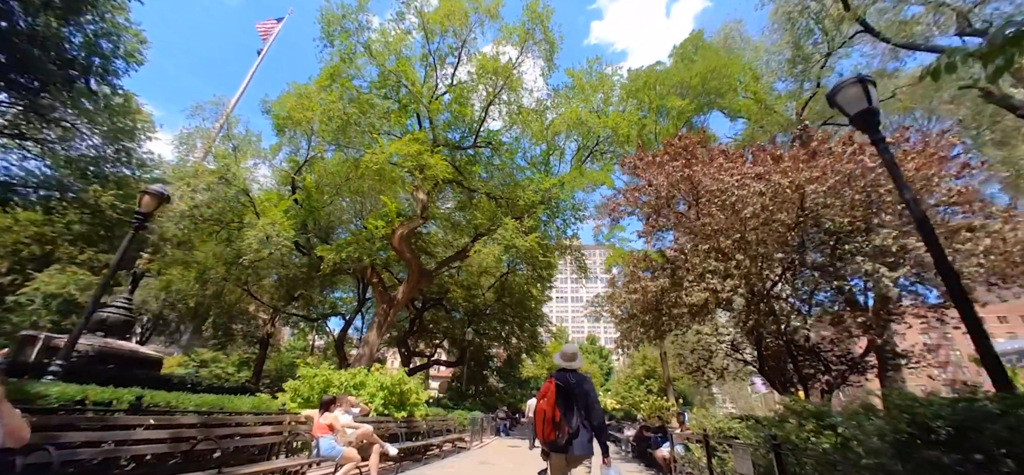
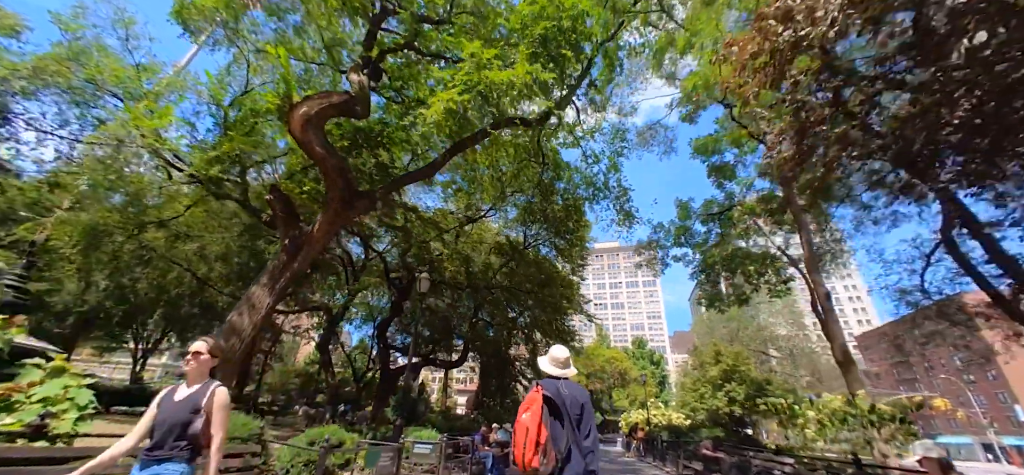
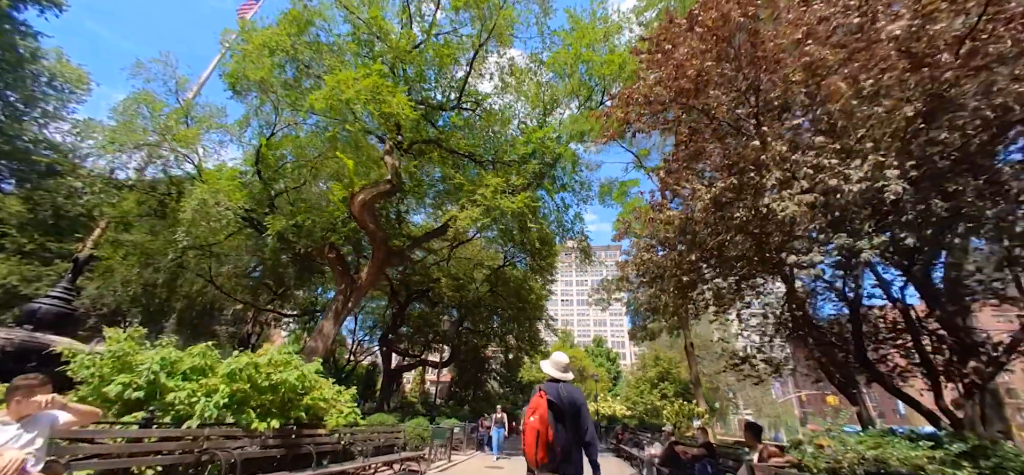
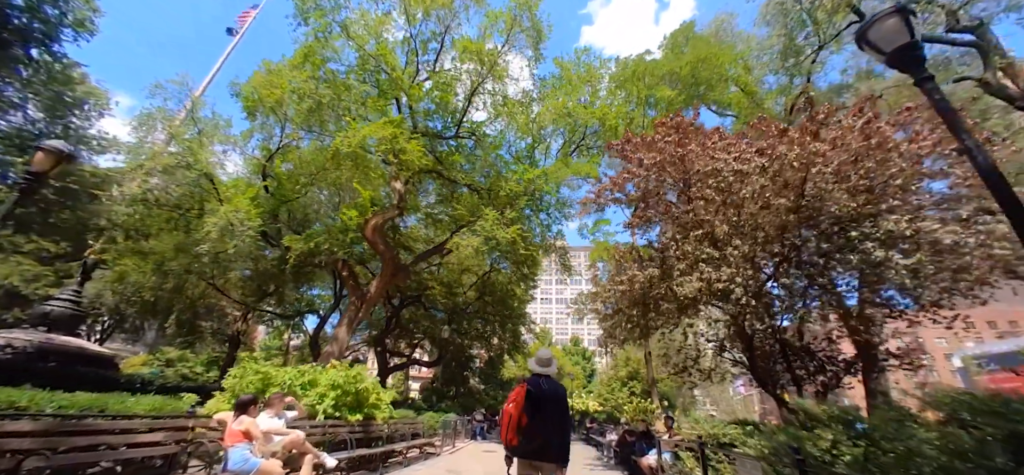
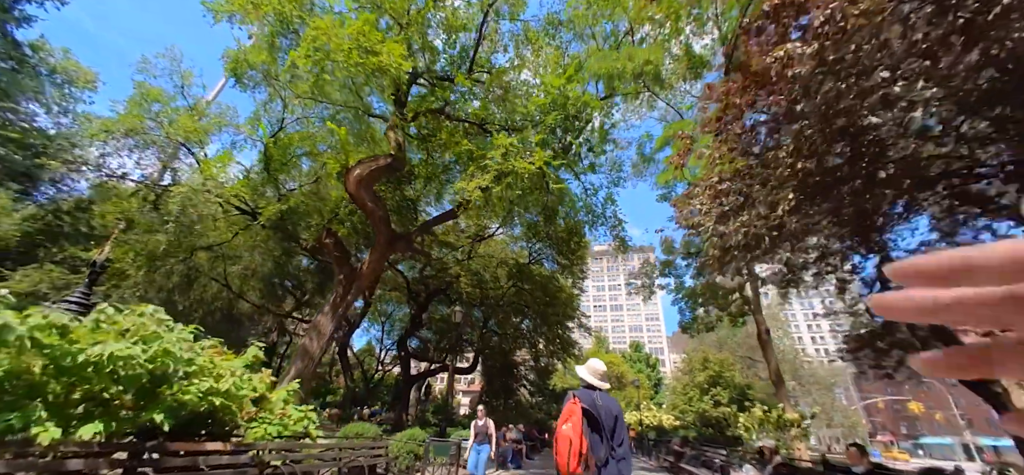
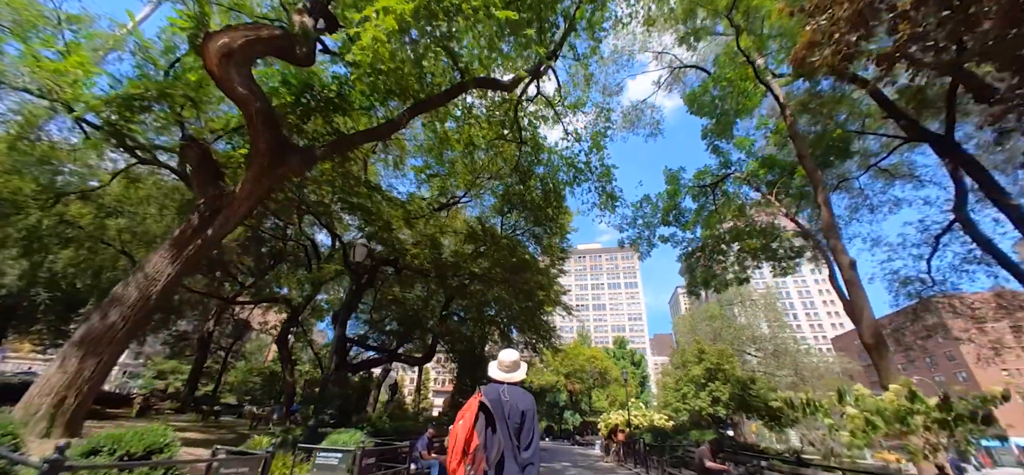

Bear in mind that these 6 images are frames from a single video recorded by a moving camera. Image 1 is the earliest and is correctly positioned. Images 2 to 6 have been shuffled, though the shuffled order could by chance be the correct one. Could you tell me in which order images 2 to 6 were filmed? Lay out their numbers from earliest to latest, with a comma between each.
4, 3, 5, 2, 6
